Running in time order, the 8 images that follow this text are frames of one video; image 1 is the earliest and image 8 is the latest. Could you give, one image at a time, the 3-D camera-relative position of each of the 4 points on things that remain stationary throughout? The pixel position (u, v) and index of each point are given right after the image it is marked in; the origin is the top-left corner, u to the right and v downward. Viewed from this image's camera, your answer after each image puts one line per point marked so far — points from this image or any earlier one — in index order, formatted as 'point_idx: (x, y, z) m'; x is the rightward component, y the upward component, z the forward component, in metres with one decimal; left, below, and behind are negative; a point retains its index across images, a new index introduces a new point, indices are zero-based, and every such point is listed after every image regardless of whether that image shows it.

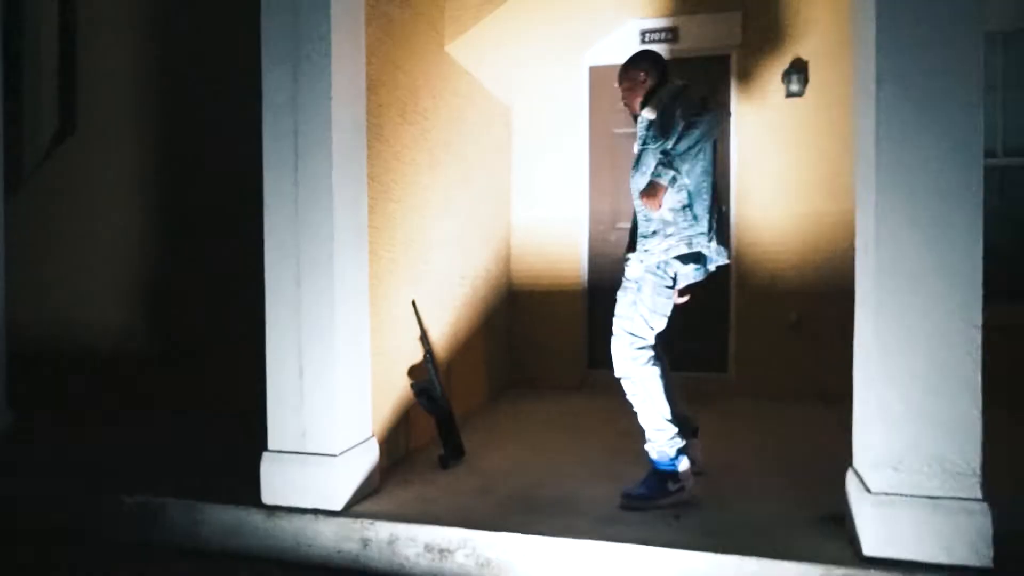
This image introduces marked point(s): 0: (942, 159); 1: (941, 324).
0: (+1.5, +0.4, +2.7) m
1: (+1.5, -0.1, +2.7) m
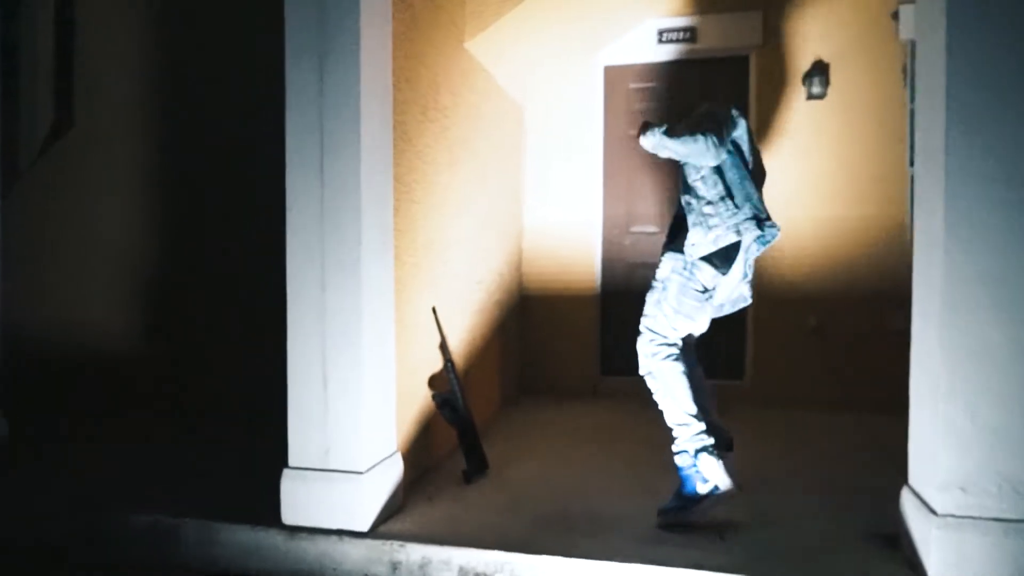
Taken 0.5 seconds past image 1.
0: (+1.7, +0.4, +2.5) m
1: (+1.7, -0.2, +2.6) m
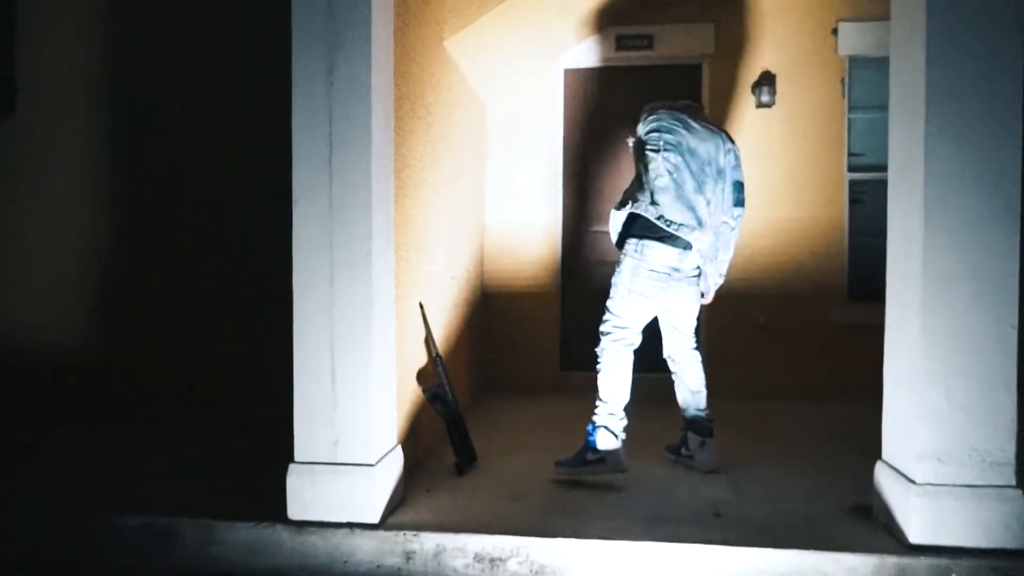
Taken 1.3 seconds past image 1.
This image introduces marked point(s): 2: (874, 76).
0: (+1.8, +0.4, +2.8) m
1: (+1.8, -0.1, +2.9) m
2: (+2.6, +1.6, +5.5) m
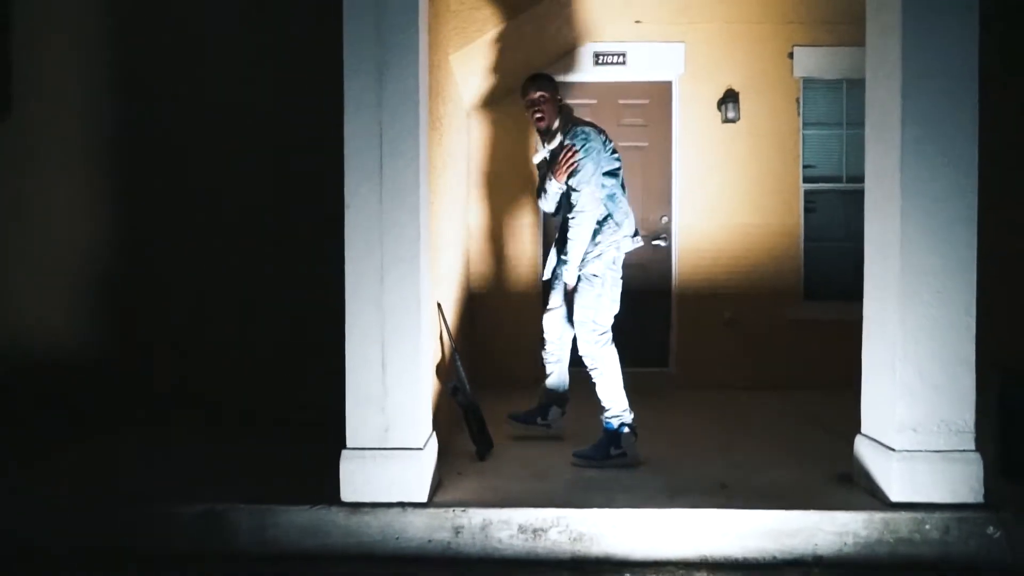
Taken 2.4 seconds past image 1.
0: (+2.0, +0.5, +3.4) m
1: (+1.9, -0.1, +3.4) m
2: (+2.5, +1.6, +6.1) m
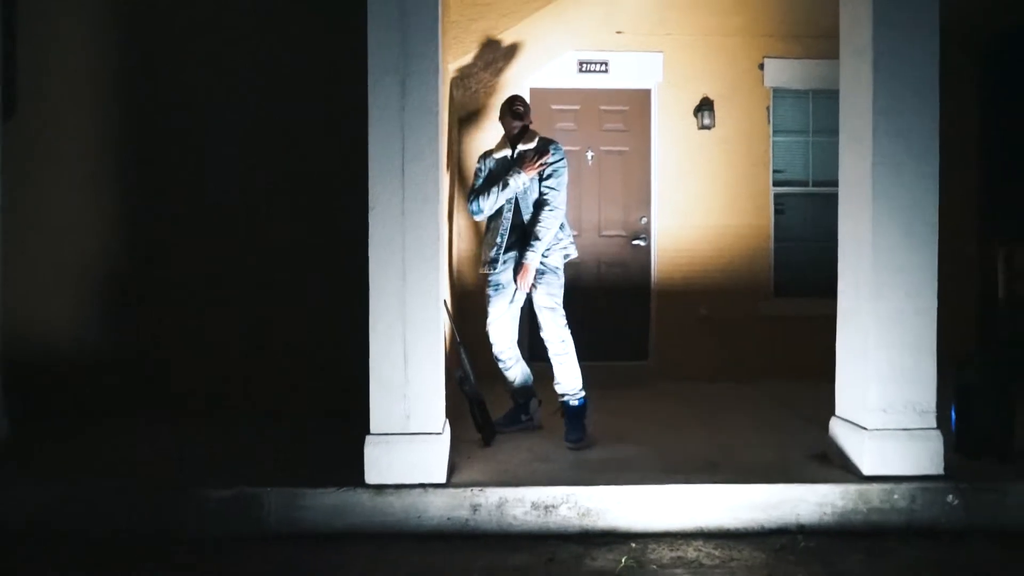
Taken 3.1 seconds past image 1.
0: (+2.0, +0.5, +3.8) m
1: (+2.0, -0.1, +3.8) m
2: (+2.4, +1.6, +6.5) m
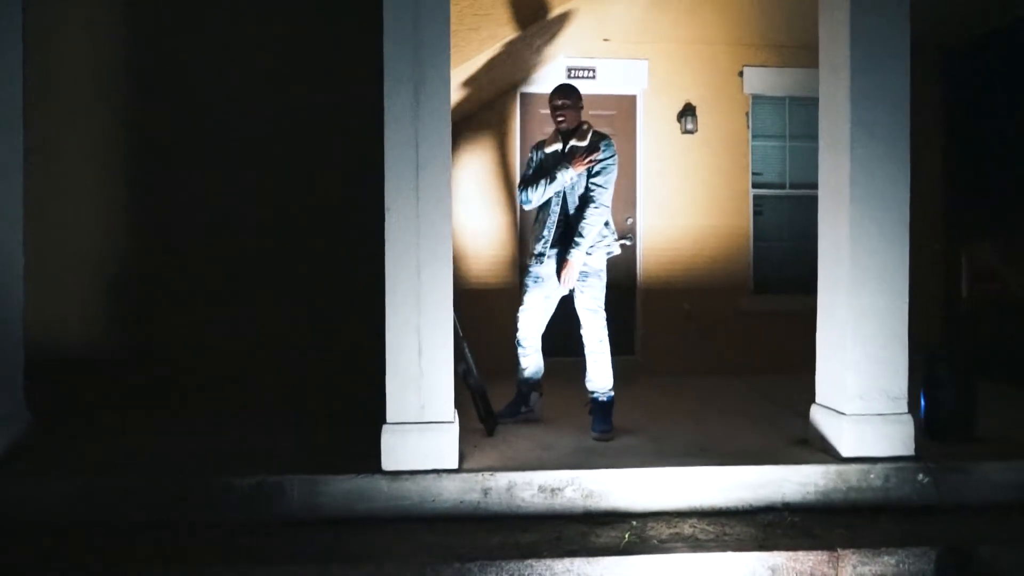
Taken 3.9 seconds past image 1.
0: (+2.0, +0.5, +4.1) m
1: (+2.0, -0.1, +4.1) m
2: (+2.3, +1.6, +6.9) m
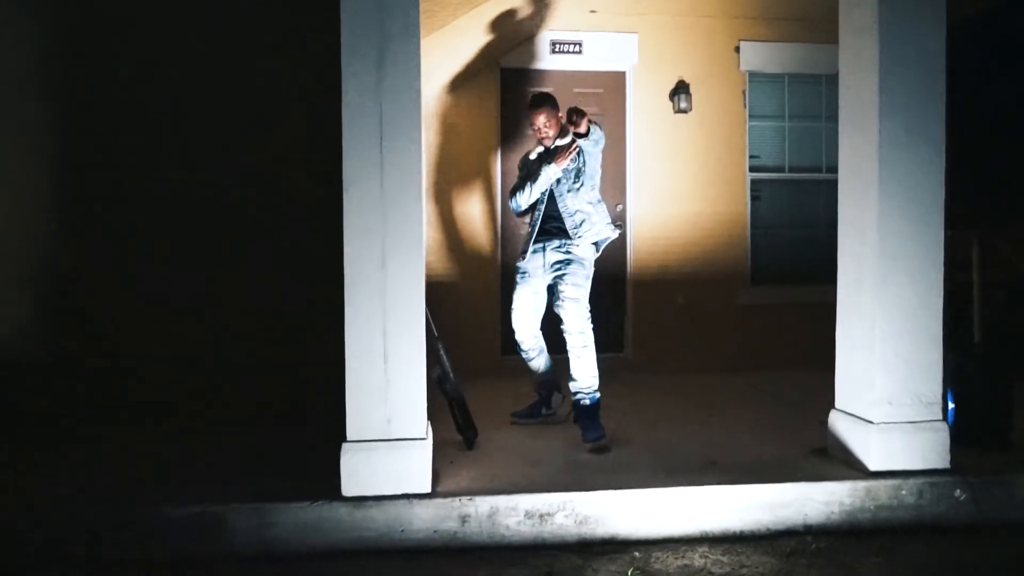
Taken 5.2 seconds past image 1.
0: (+1.9, +0.5, +3.6) m
1: (+1.9, 0.0, +3.6) m
2: (+2.2, +1.7, +6.4) m
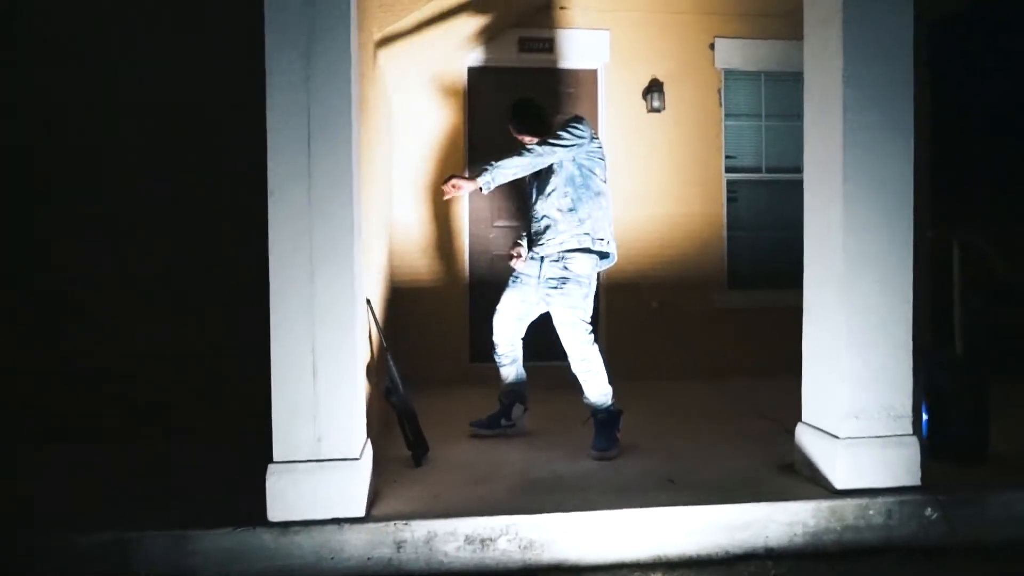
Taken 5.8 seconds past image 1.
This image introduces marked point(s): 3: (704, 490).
0: (+1.7, +0.5, +3.4) m
1: (+1.7, -0.1, +3.4) m
2: (+1.9, +1.6, +6.2) m
3: (+0.9, -0.9, +3.4) m
